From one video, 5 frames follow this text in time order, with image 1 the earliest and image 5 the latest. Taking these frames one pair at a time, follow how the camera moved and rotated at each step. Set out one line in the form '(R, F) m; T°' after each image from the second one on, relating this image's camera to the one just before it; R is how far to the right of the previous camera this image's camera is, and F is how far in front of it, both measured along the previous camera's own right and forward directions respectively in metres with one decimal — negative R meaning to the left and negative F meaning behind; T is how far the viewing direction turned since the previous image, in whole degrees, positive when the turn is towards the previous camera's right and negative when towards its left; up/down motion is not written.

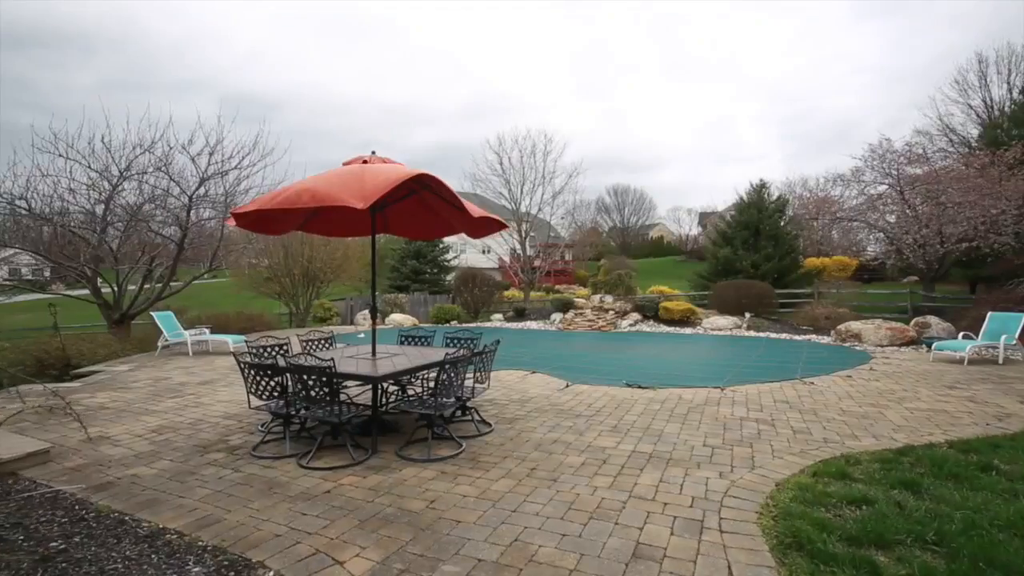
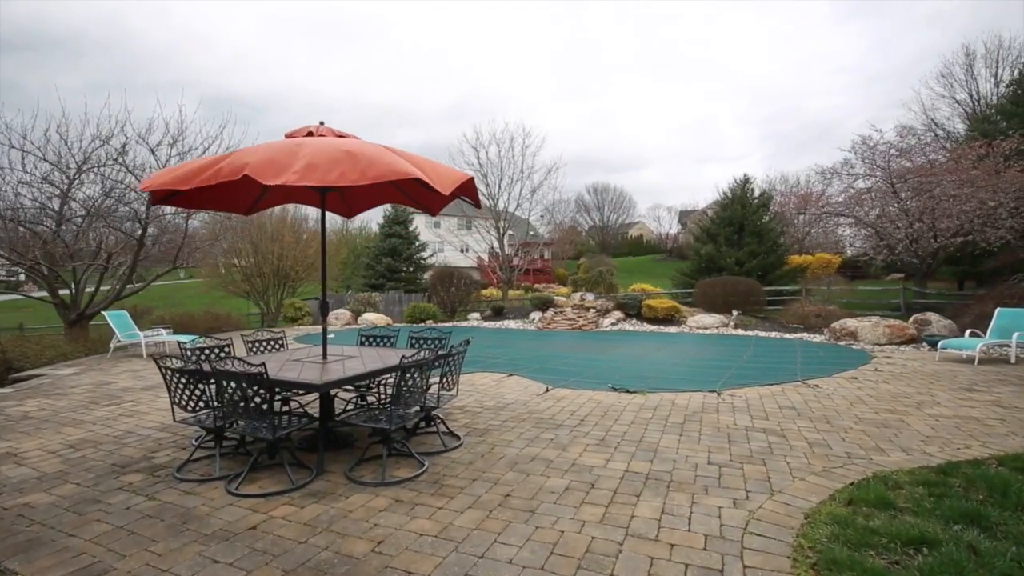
(+0.1, +0.7) m; +2°
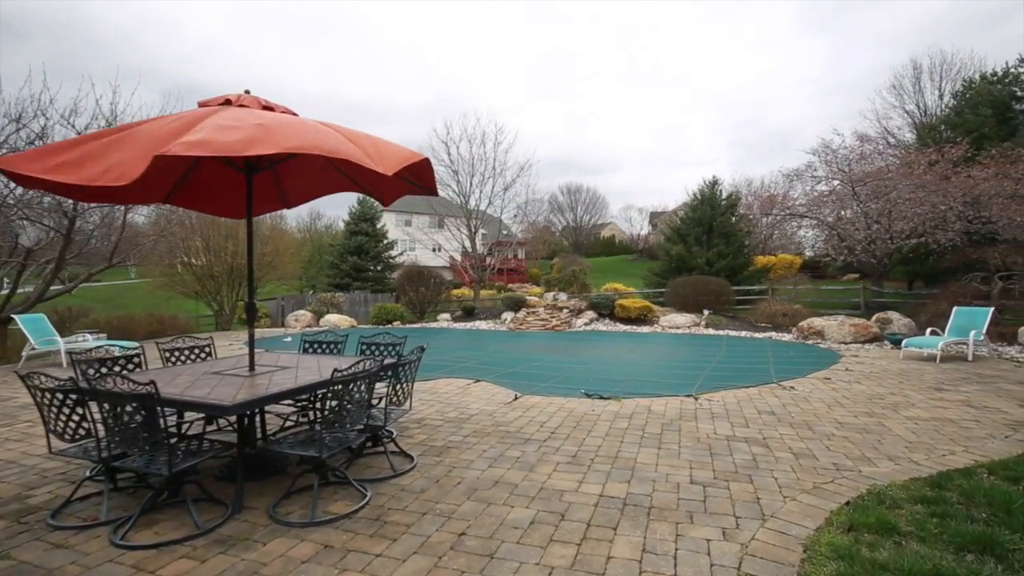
(+0.1, +0.5) m; +4°
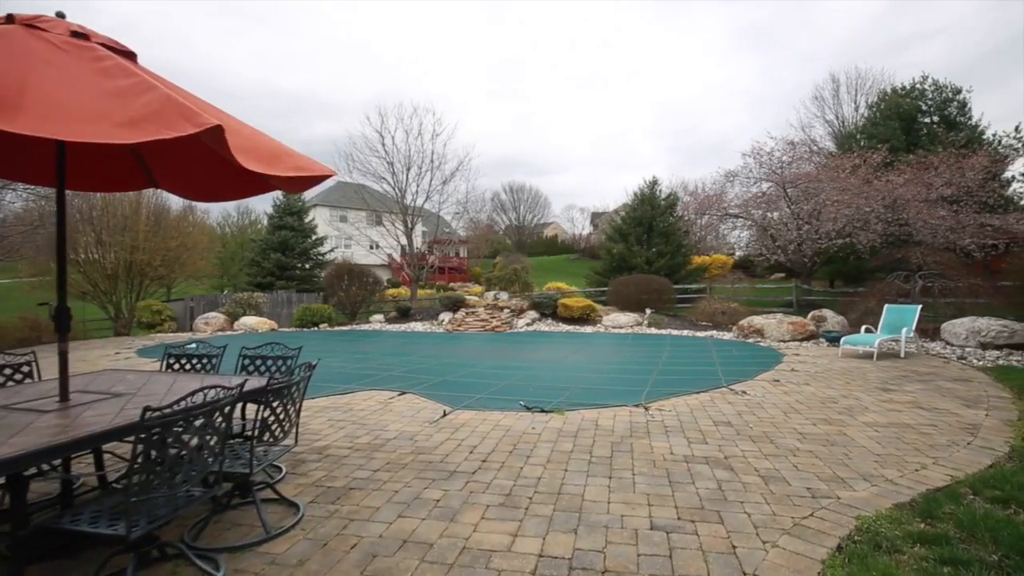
(+0.2, +0.8) m; +7°
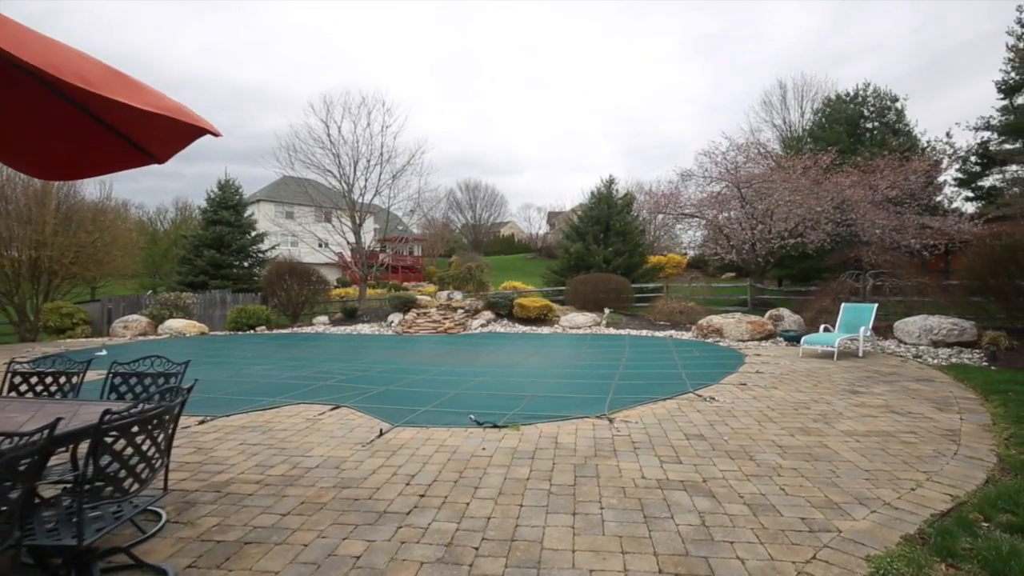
(+0.1, +0.6) m; +5°
